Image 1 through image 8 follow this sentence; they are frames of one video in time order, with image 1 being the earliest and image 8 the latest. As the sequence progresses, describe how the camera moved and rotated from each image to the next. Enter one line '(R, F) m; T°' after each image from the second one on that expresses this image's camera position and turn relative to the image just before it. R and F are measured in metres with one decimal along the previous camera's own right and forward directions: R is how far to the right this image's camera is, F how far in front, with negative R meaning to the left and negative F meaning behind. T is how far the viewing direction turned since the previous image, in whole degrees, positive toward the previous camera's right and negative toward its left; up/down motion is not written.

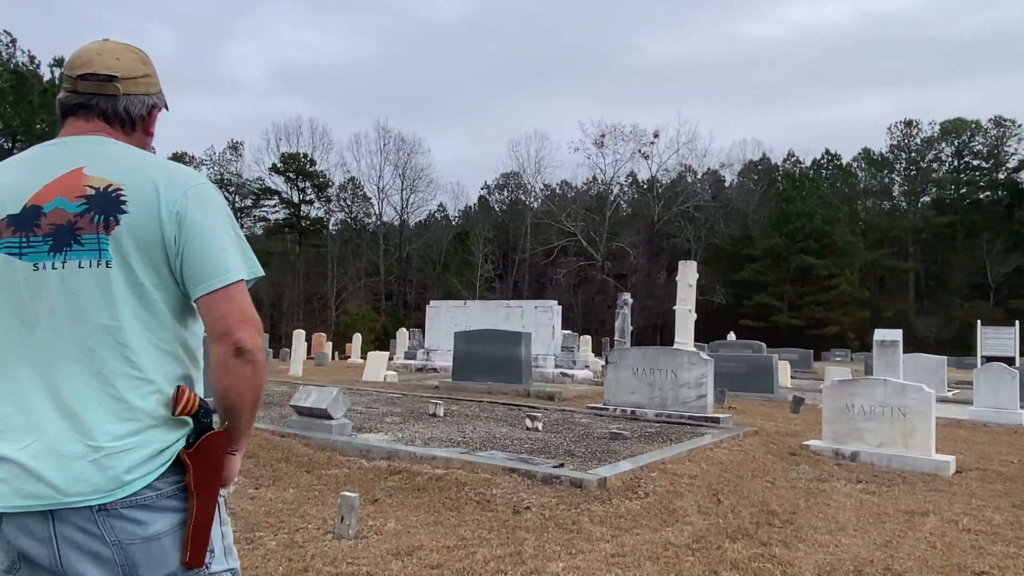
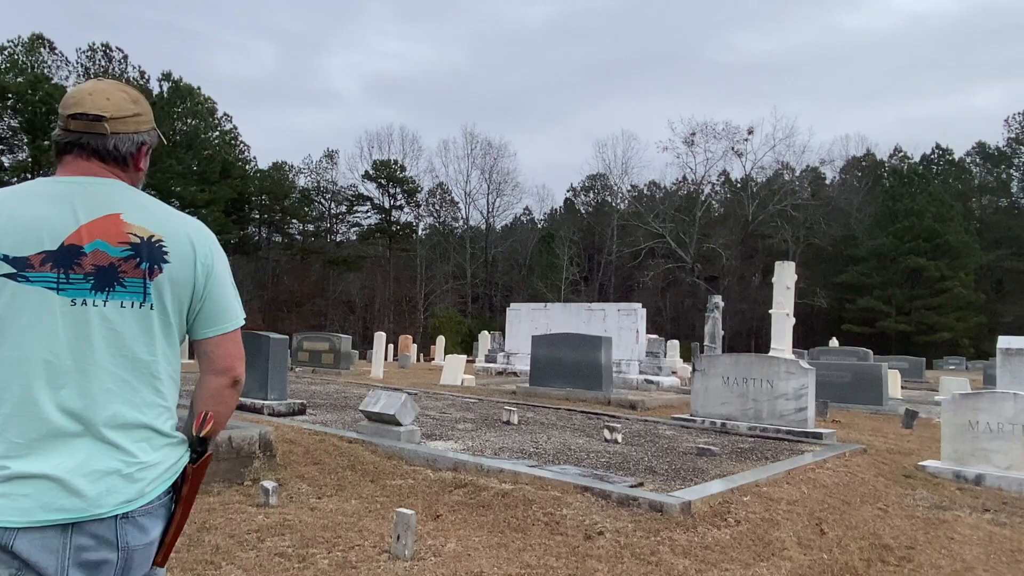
(+0.1, +0.5) m; -7°
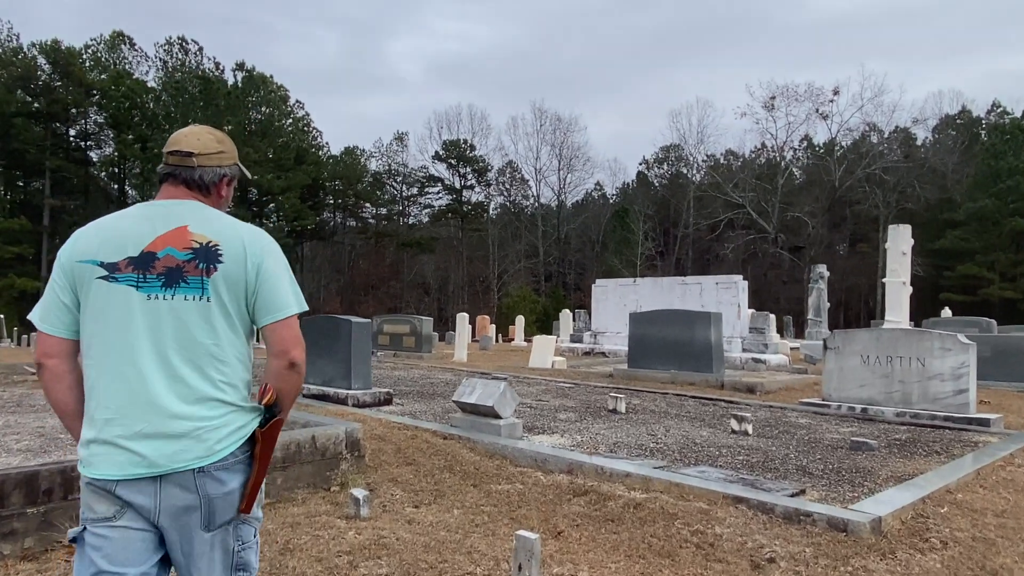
(-0.4, +1.0) m; -6°
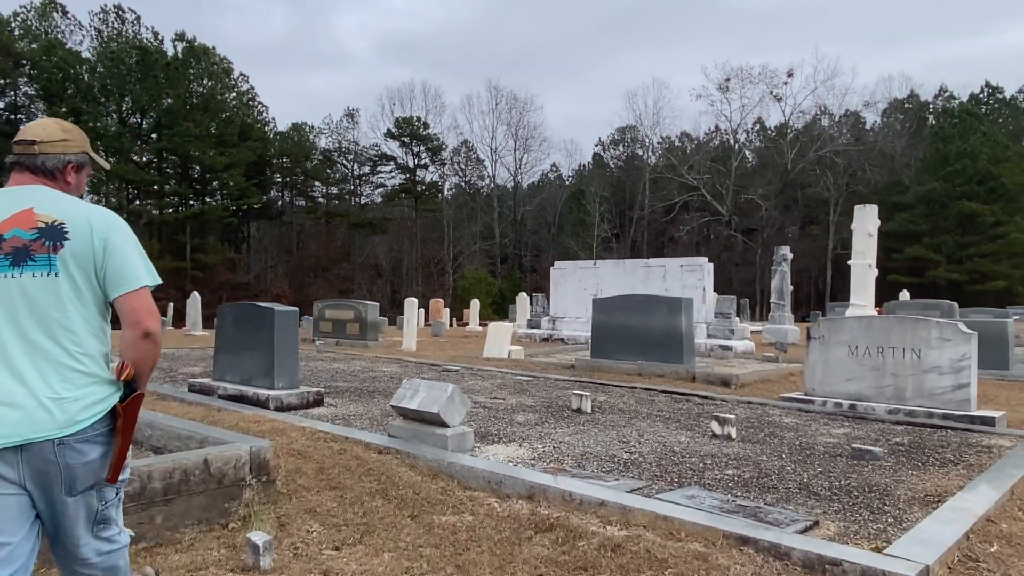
(+0.1, +1.1) m; +4°
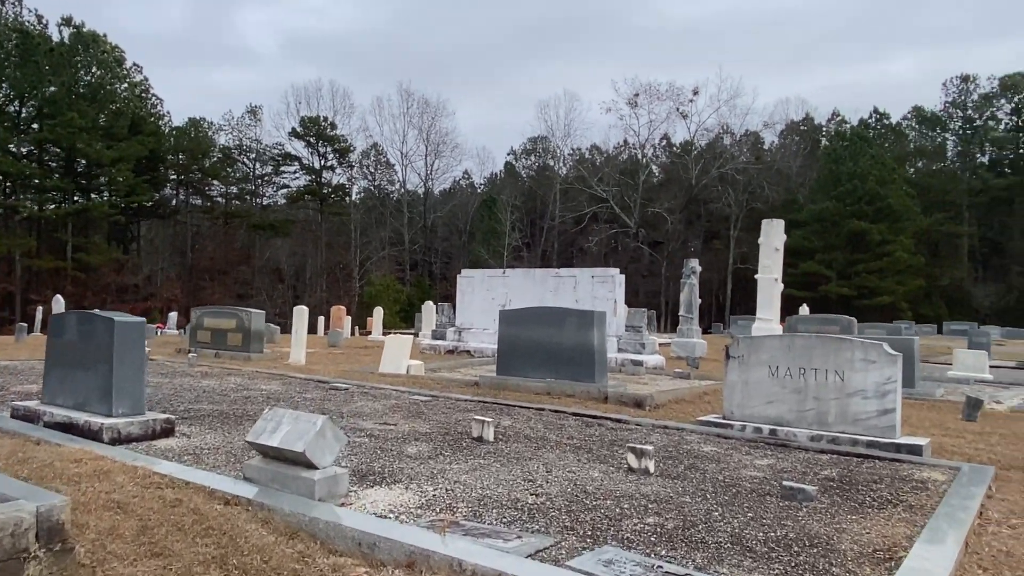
(+0.2, +0.9) m; +7°
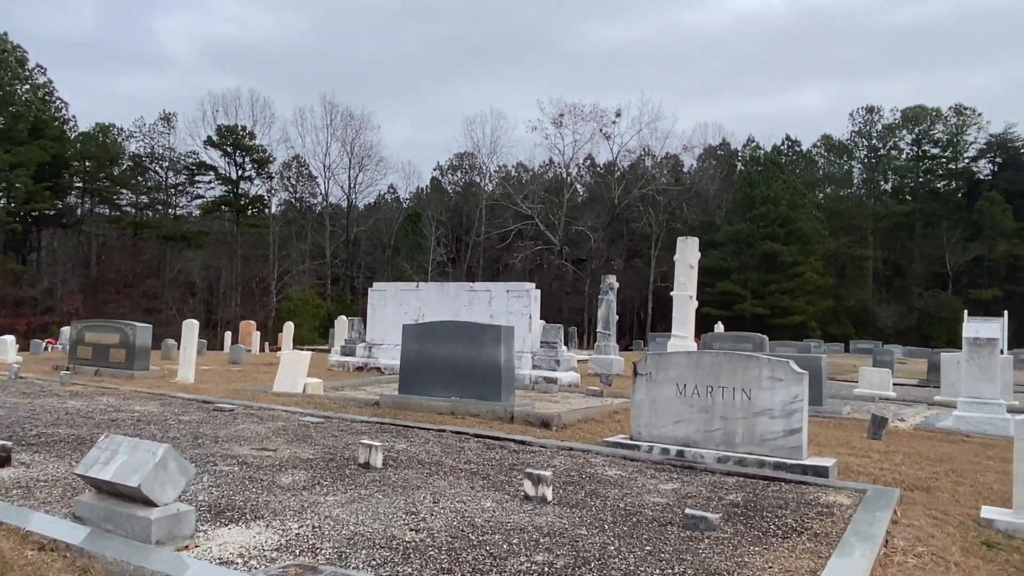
(+0.3, +0.5) m; +6°
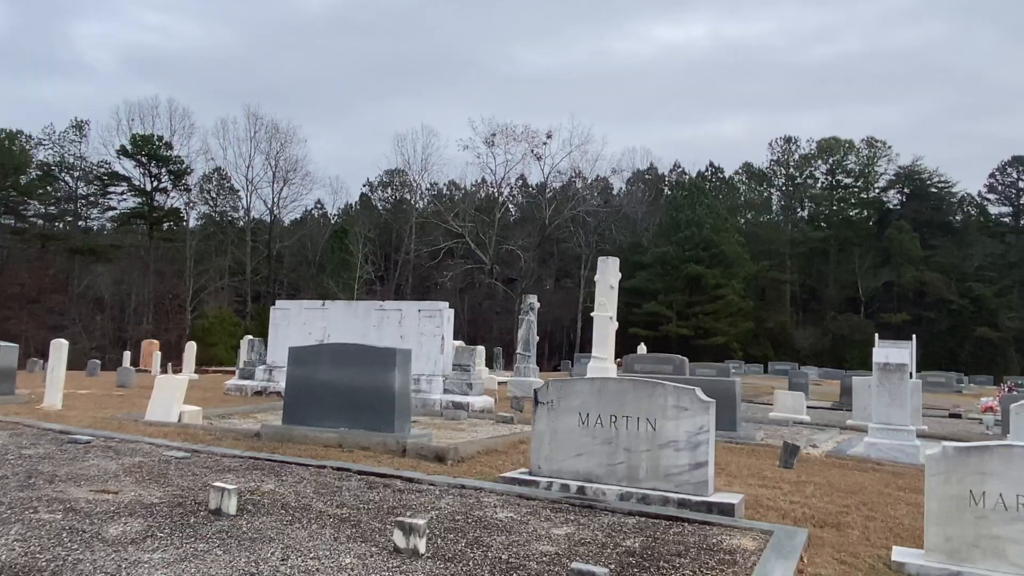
(+0.4, +0.6) m; +5°
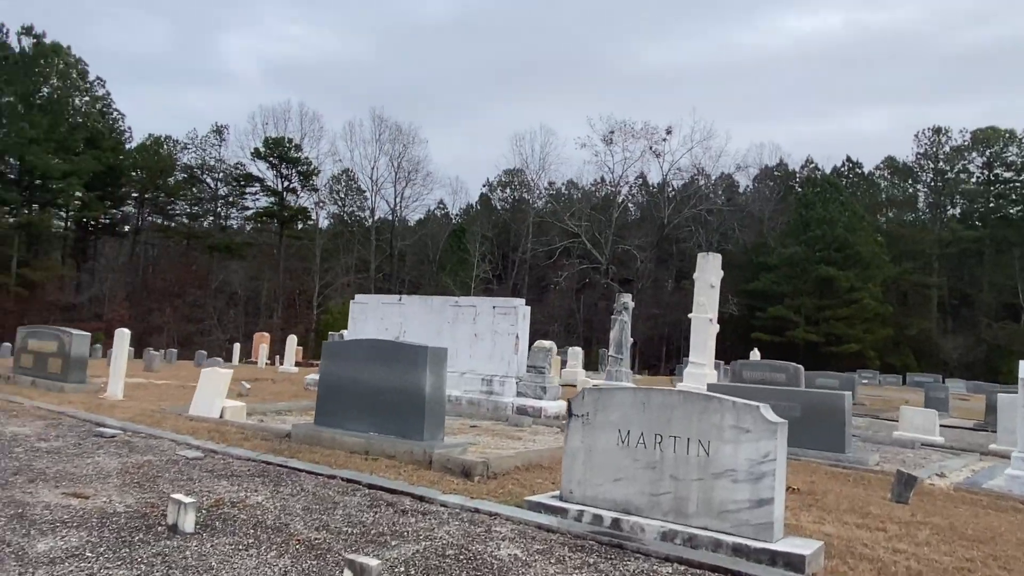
(+0.7, +1.1) m; -10°
